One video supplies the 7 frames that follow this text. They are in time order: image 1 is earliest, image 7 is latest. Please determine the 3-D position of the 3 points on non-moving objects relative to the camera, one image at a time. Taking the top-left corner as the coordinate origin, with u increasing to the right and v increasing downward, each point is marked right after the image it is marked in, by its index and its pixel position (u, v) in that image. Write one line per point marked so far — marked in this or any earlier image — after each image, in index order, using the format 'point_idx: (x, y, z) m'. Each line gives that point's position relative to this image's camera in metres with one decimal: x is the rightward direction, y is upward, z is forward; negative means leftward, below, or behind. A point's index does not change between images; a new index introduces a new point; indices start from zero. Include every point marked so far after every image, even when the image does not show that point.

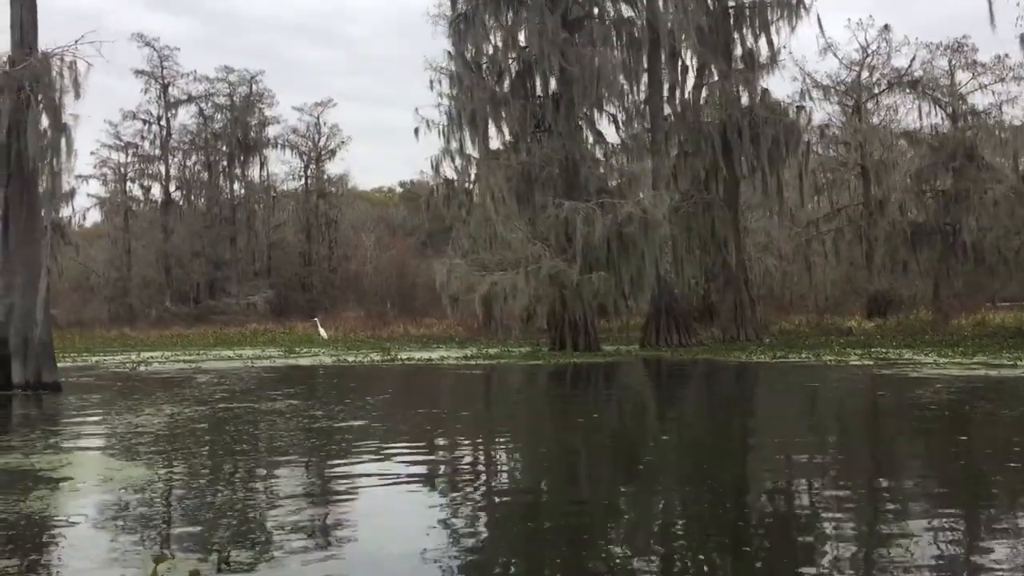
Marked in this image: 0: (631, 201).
0: (+2.5, +1.7, +19.6) m
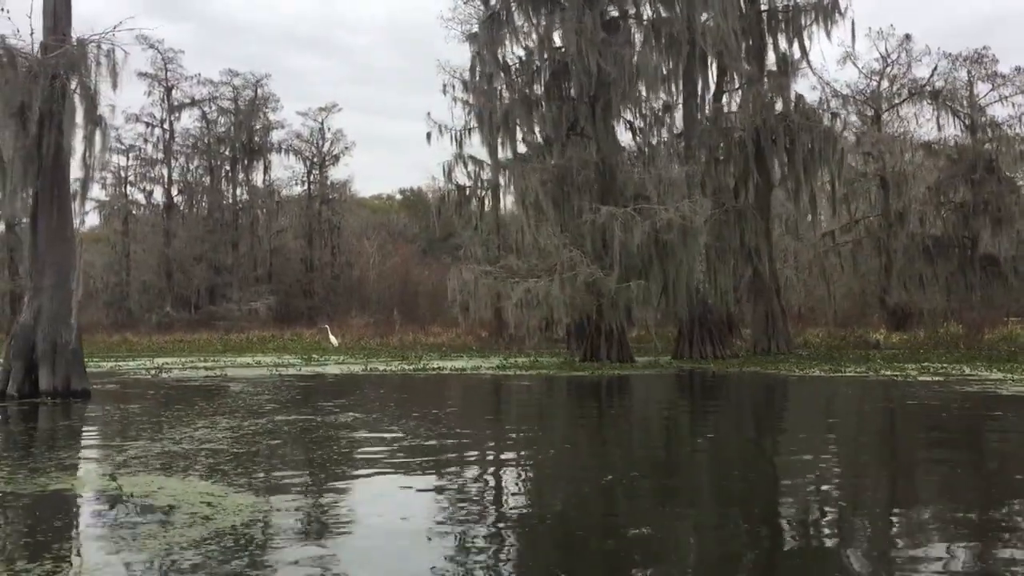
0: (+3.1, +1.5, +19.0) m
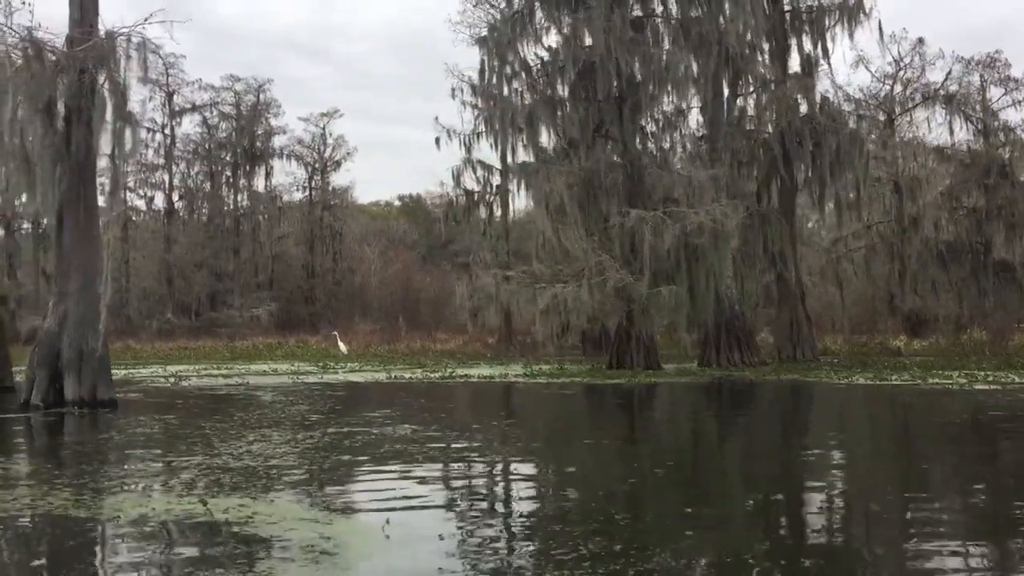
0: (+3.5, +1.4, +18.5) m
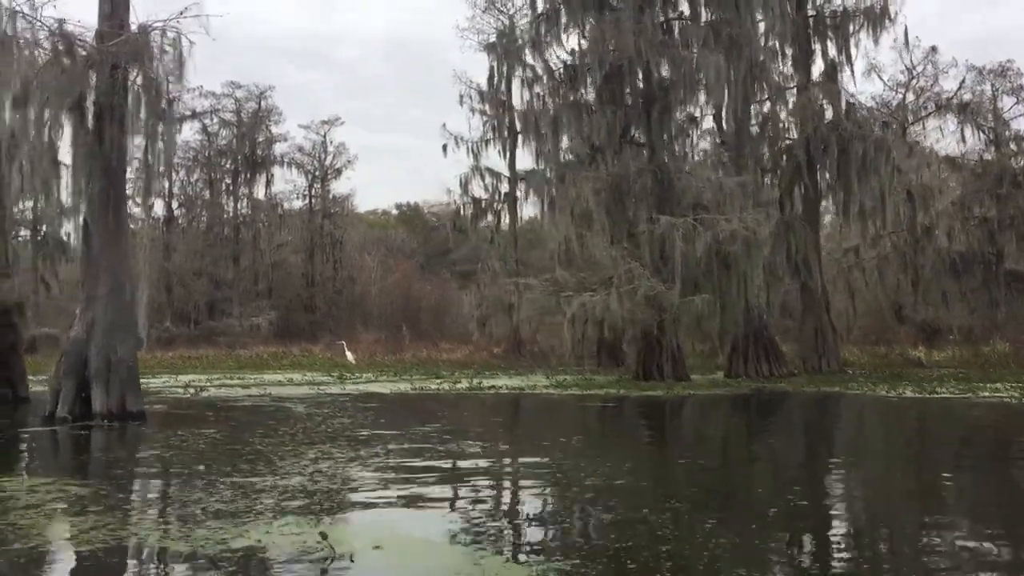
0: (+4.0, +1.3, +18.1) m
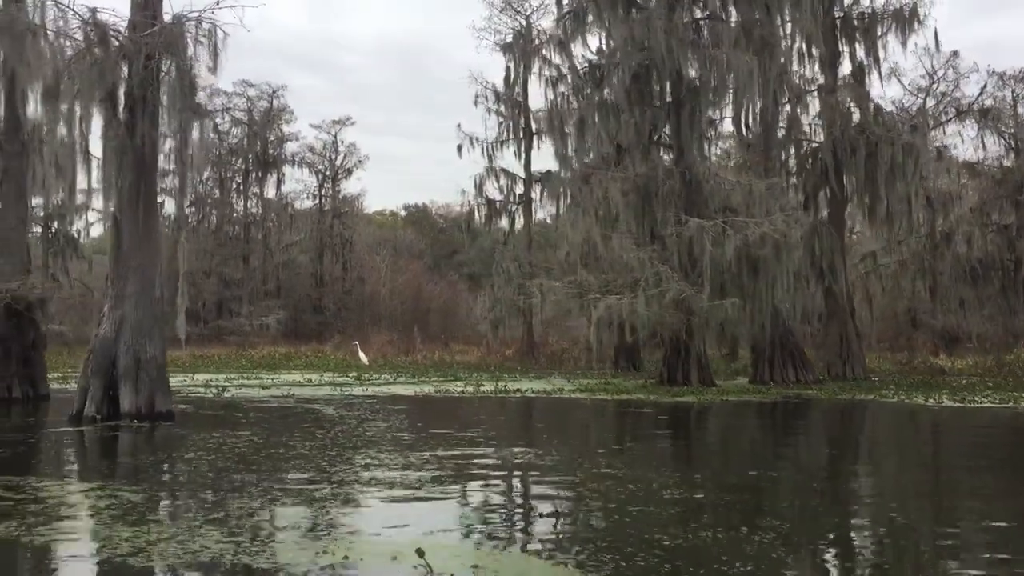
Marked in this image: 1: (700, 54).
0: (+4.4, +1.2, +17.8) m
1: (+3.5, +4.4, +18.7) m
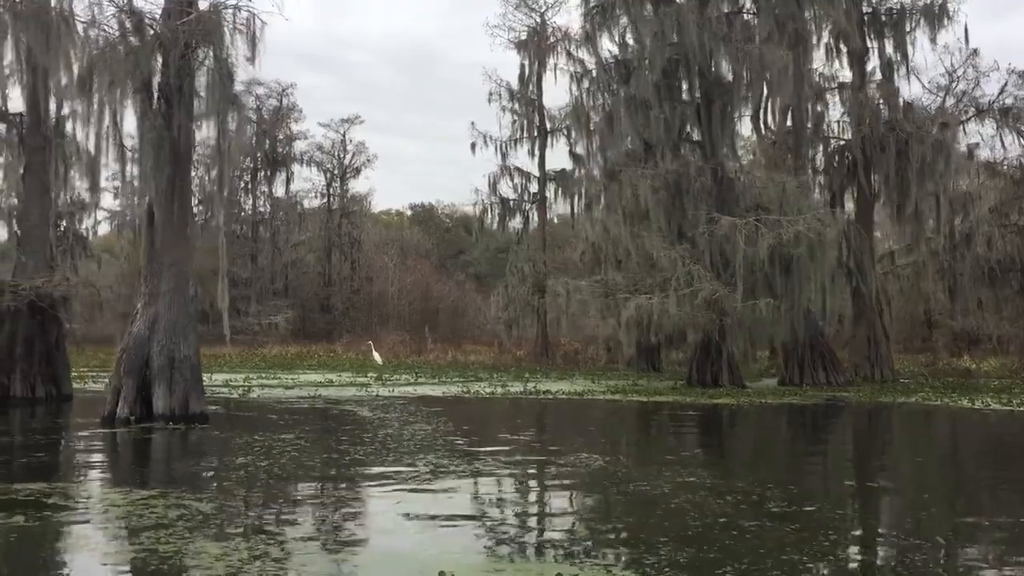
0: (+4.9, +1.2, +17.4) m
1: (+3.9, +4.4, +18.4) m
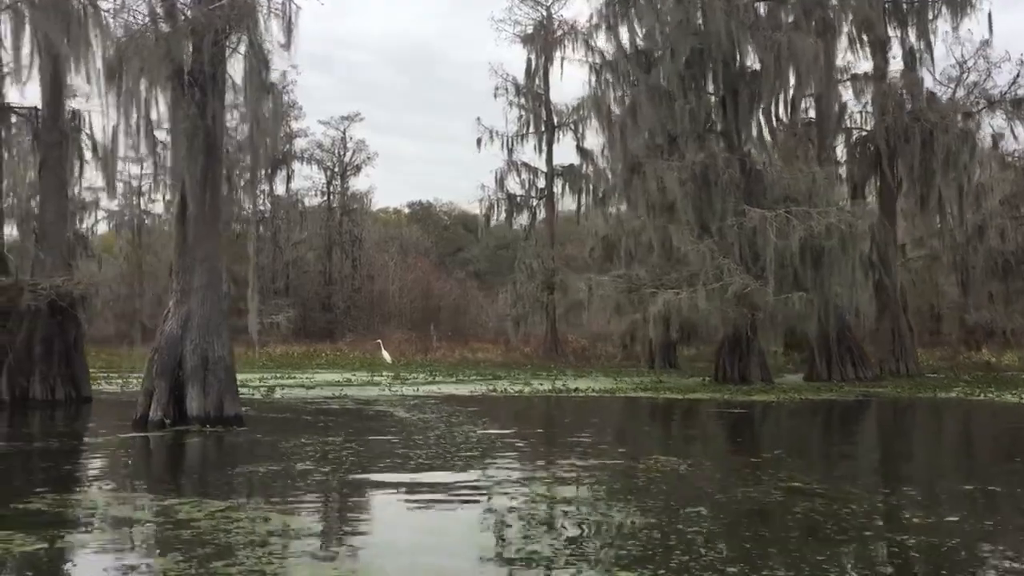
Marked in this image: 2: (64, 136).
0: (+5.3, +1.3, +17.1) m
1: (+4.3, +4.5, +18.0) m
2: (-8.1, +2.7, +17.8) m
